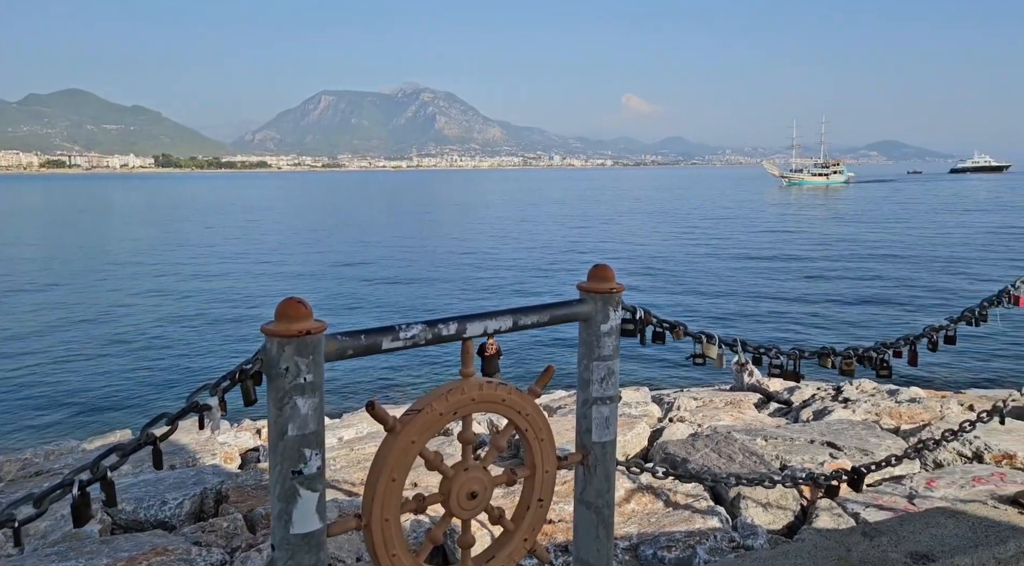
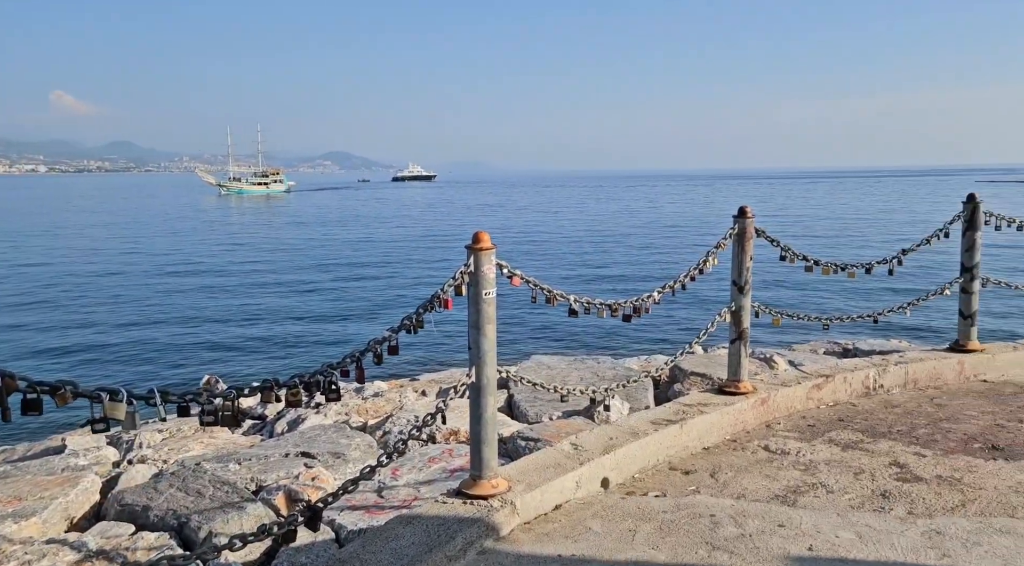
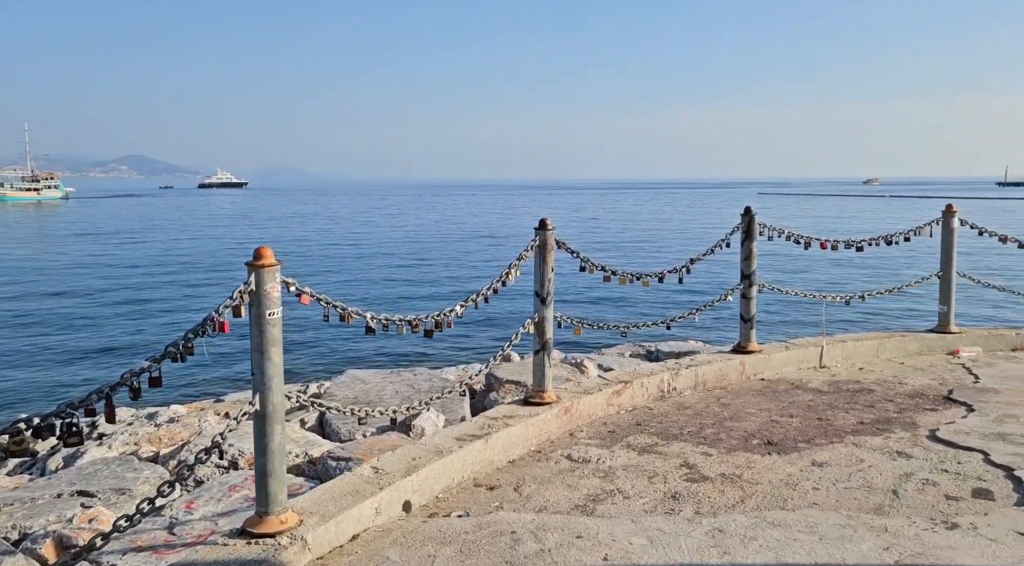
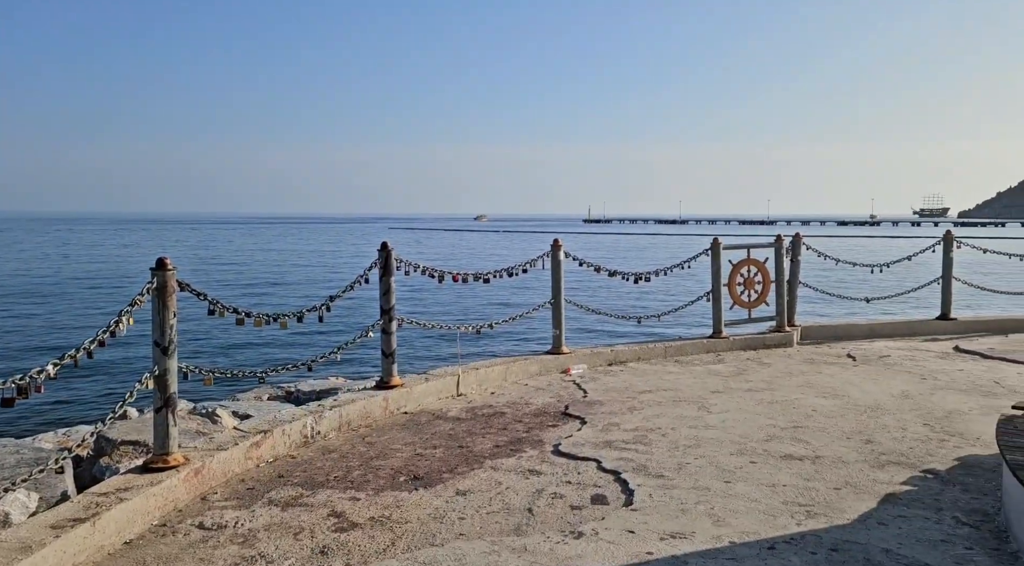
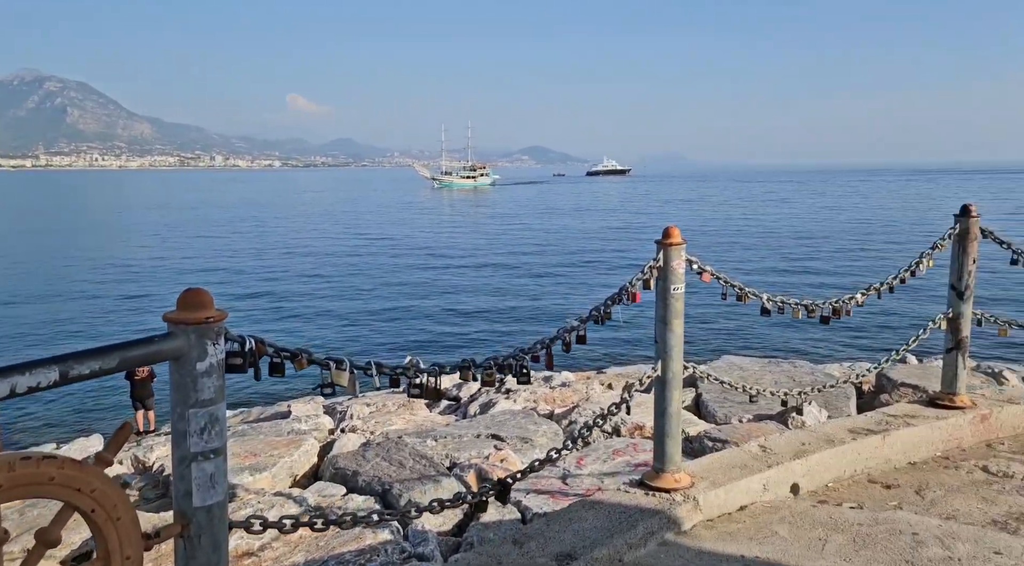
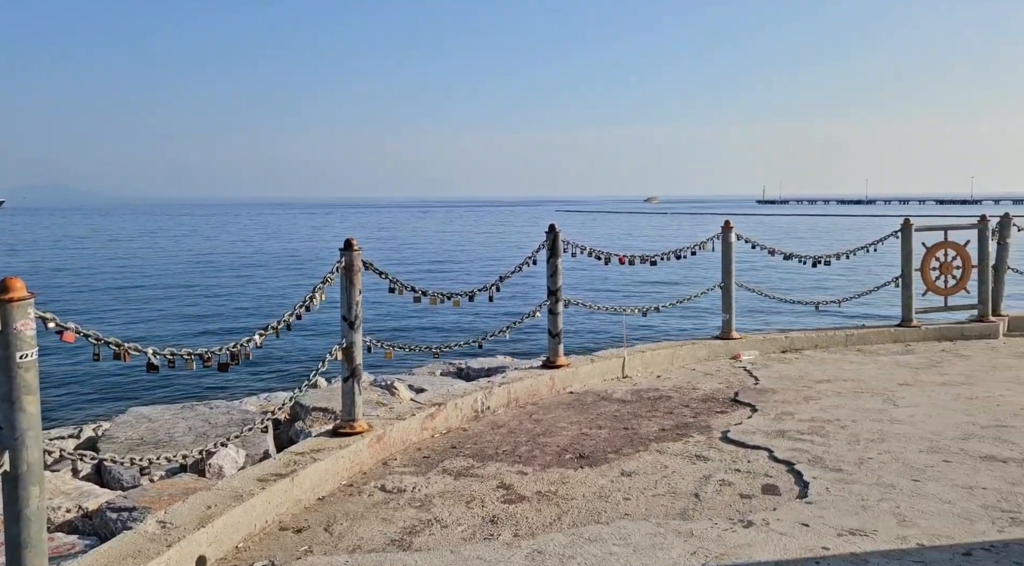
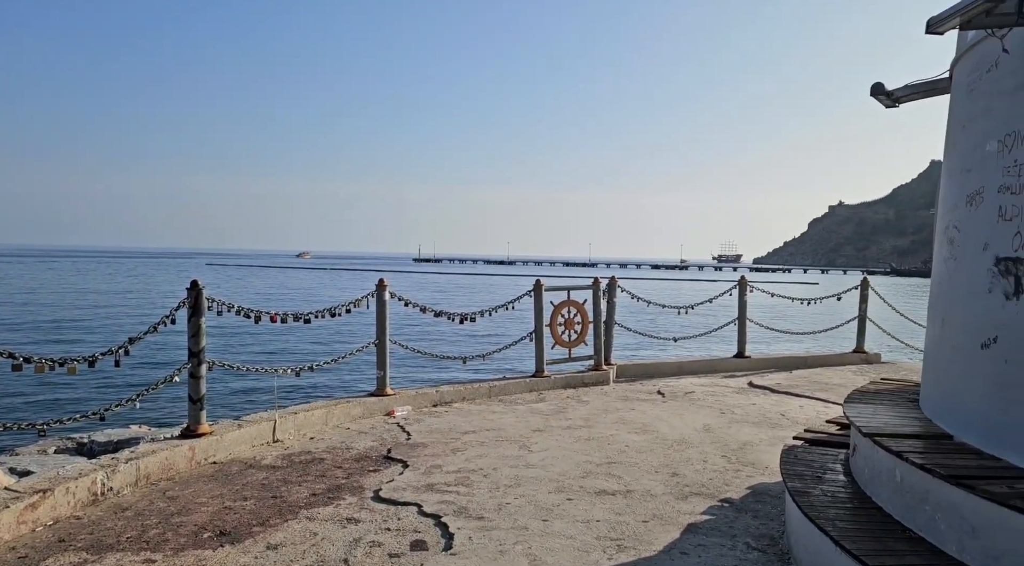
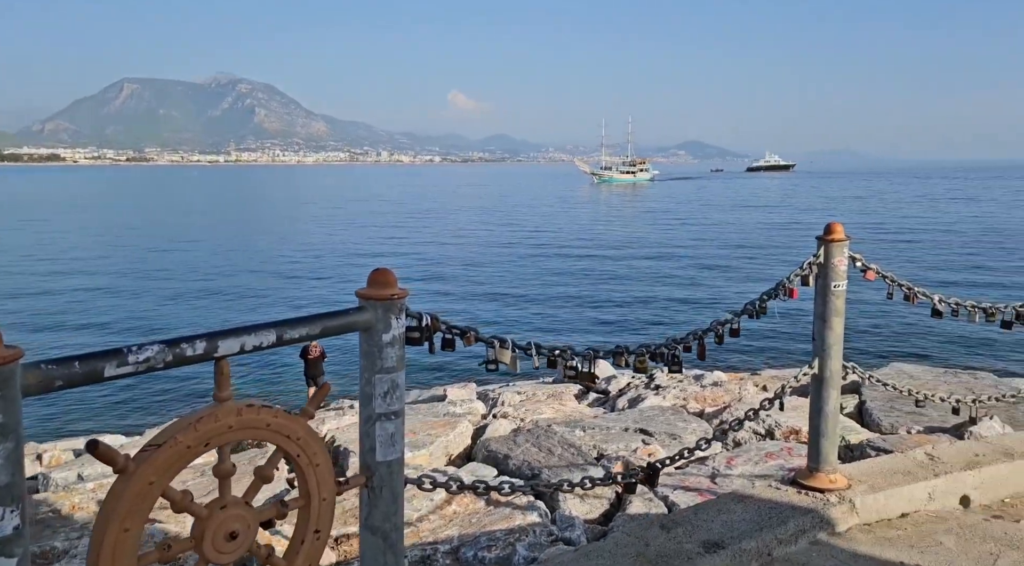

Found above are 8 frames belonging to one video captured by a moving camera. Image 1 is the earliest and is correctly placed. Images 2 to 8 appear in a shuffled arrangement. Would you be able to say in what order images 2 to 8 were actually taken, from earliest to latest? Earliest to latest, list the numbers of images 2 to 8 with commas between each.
8, 5, 2, 3, 6, 4, 7
